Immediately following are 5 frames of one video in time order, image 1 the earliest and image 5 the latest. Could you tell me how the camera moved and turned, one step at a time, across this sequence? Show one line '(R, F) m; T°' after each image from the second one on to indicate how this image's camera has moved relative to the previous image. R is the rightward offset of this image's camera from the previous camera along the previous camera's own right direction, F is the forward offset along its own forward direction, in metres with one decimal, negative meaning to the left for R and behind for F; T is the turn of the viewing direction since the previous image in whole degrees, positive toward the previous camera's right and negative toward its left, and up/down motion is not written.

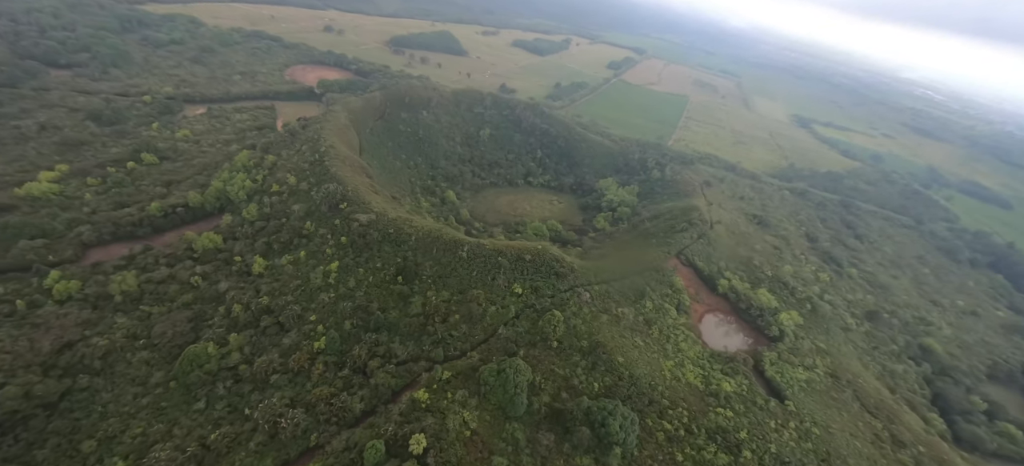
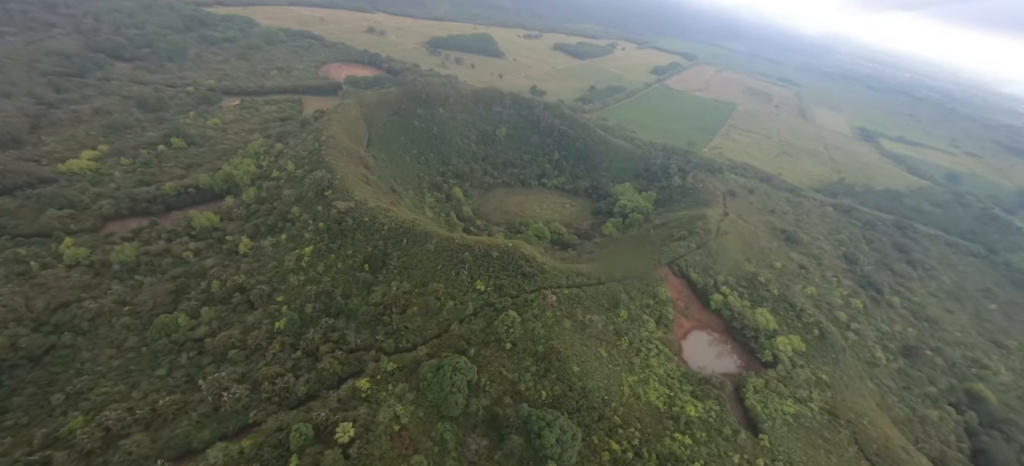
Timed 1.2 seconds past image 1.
(+5.6, +1.4) m; -6°
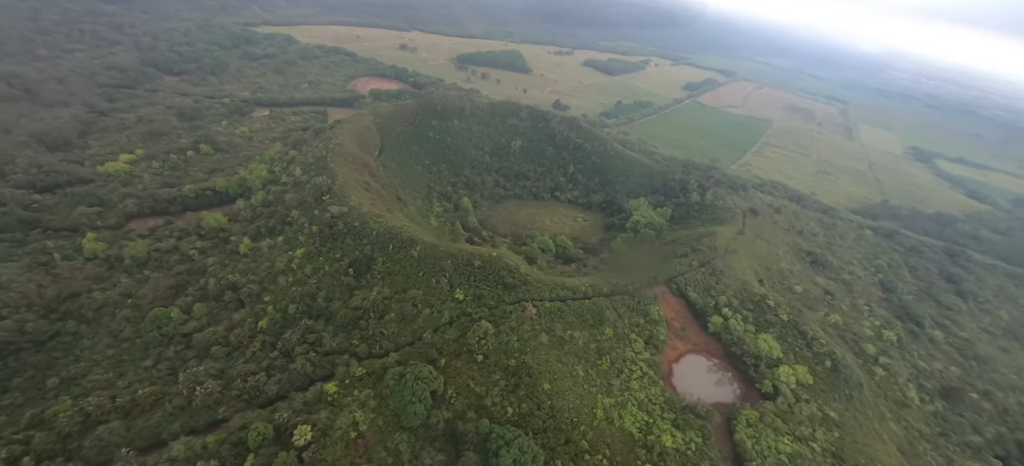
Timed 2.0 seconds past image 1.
(+3.6, +0.8) m; -5°
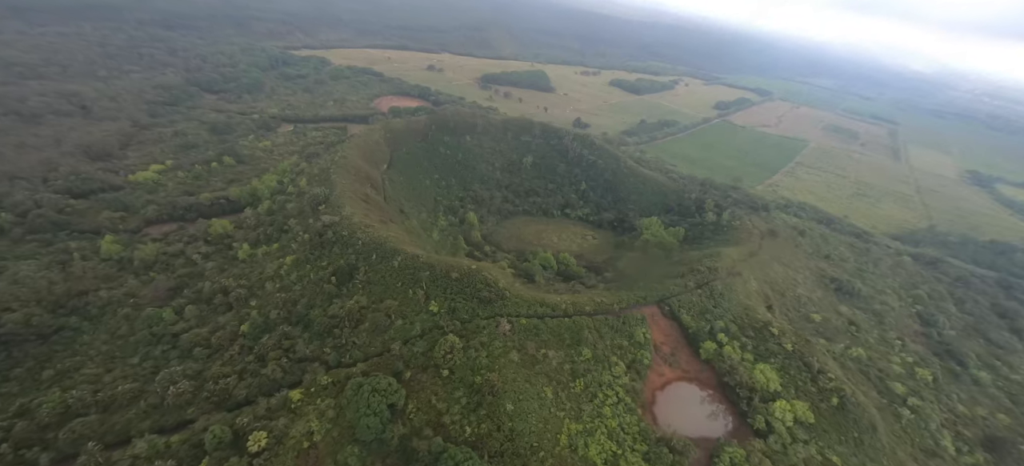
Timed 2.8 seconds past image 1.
(+3.7, +0.8) m; -5°
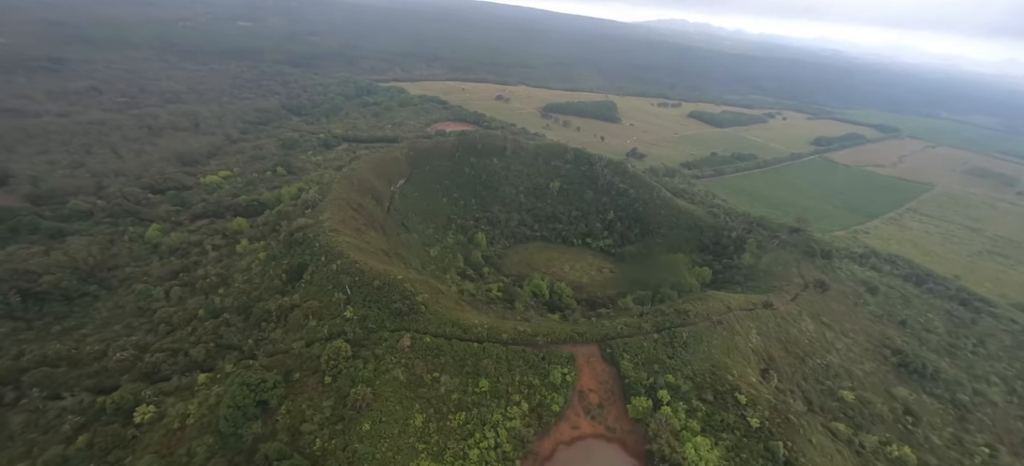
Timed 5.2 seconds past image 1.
(+11.1, +3.0) m; -13°
